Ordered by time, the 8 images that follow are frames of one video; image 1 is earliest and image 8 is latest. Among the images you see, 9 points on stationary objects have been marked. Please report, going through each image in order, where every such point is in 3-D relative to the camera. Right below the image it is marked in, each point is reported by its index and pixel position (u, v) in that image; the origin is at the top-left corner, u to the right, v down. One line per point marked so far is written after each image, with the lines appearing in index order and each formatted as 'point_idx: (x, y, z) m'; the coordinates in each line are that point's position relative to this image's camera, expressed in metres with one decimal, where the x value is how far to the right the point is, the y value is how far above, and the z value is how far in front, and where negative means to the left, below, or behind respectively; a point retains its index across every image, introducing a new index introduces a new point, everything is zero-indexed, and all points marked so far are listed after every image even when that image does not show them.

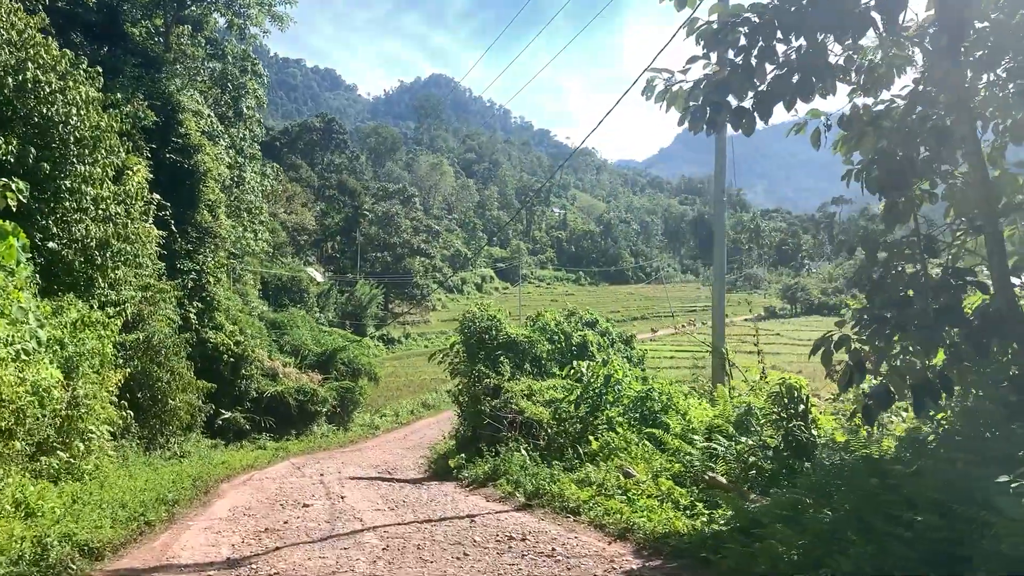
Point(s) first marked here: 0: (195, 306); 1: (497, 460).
0: (-5.8, -0.4, +16.1) m
1: (-0.1, -1.7, +8.4) m
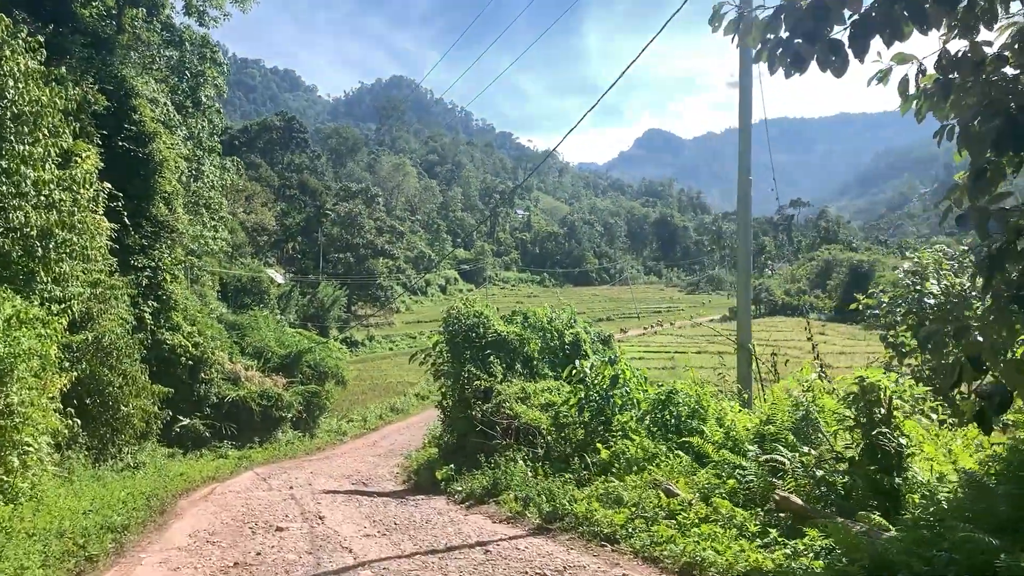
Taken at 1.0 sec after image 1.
0: (-6.1, -0.3, +14.9) m
1: (-0.1, -1.6, +7.5) m
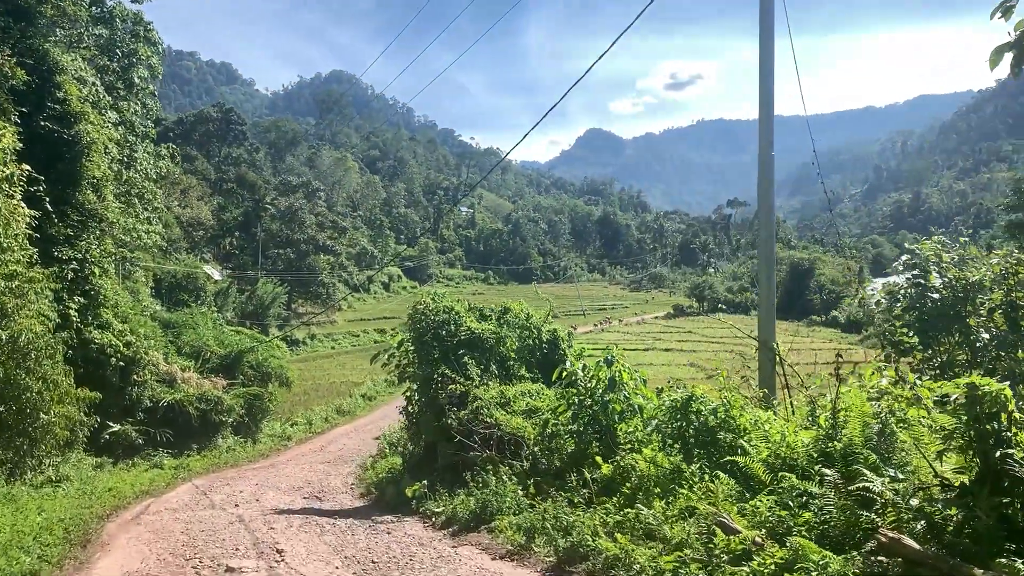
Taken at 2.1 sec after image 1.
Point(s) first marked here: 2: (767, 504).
0: (-6.7, -0.2, +13.5) m
1: (-0.2, -1.5, +6.5) m
2: (+1.2, -1.0, +4.1) m
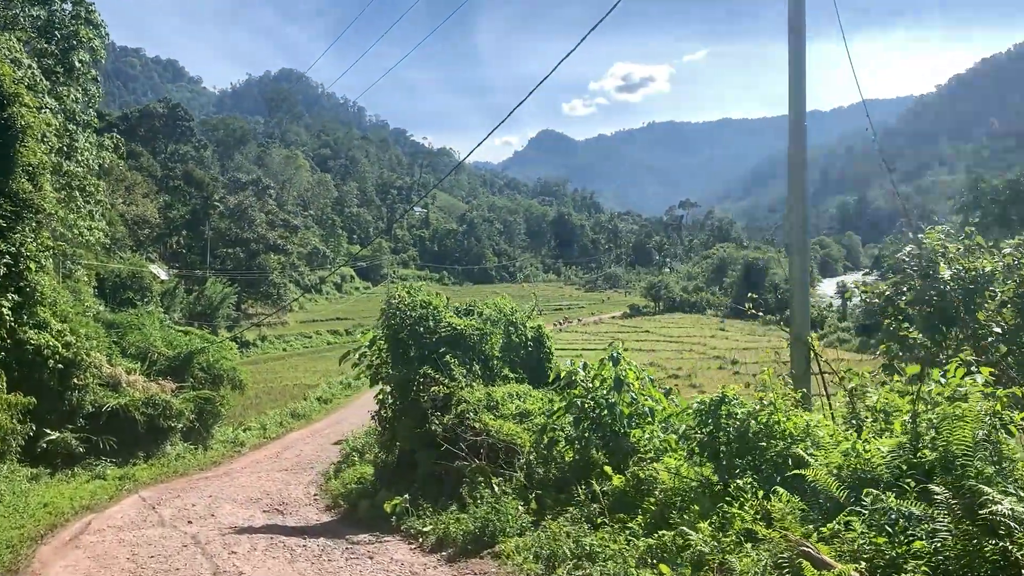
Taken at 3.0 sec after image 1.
0: (-7.0, -0.1, +12.3) m
1: (-0.2, -1.4, +5.7) m
2: (+1.3, -0.9, +3.4) m
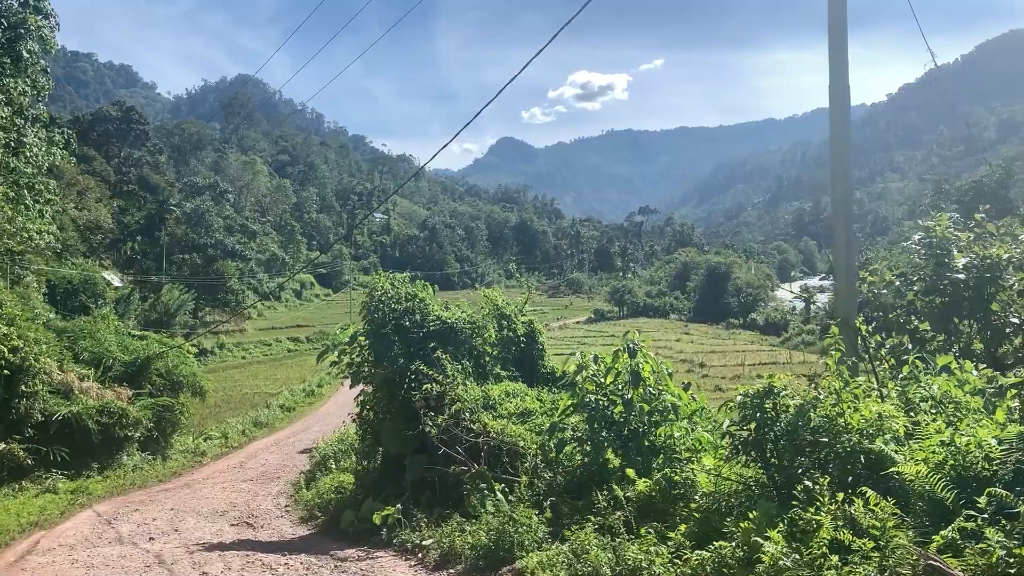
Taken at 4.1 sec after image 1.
0: (-7.3, -0.1, +11.4) m
1: (-0.1, -1.3, +5.1) m
2: (+1.5, -0.8, +2.8) m
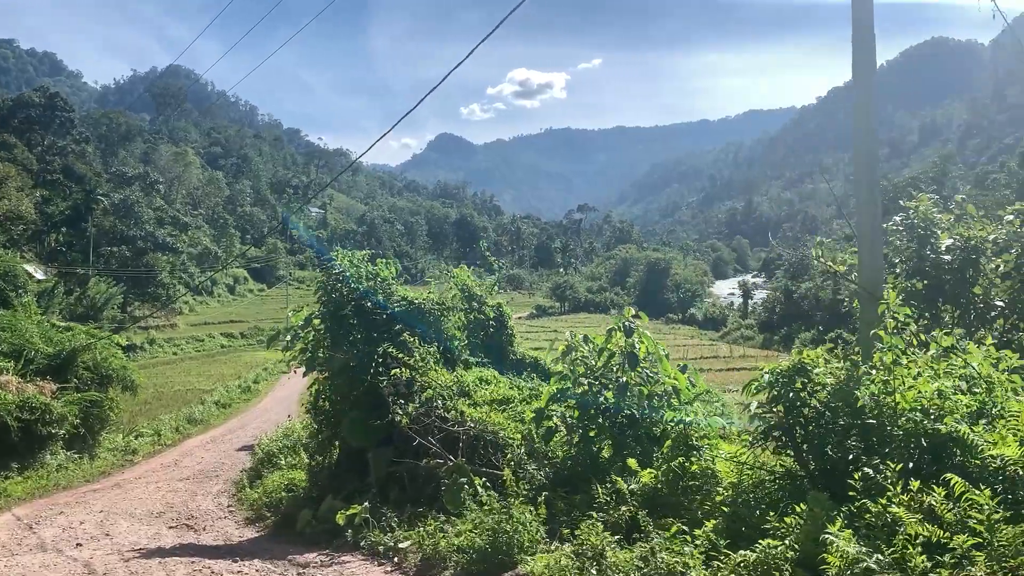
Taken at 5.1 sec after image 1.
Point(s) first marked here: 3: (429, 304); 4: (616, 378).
0: (-7.7, +0.1, +10.3) m
1: (-0.2, -1.2, +4.5) m
2: (+1.6, -0.6, +2.3) m
3: (-0.7, -0.1, +7.1) m
4: (+0.6, -0.5, +5.0) m
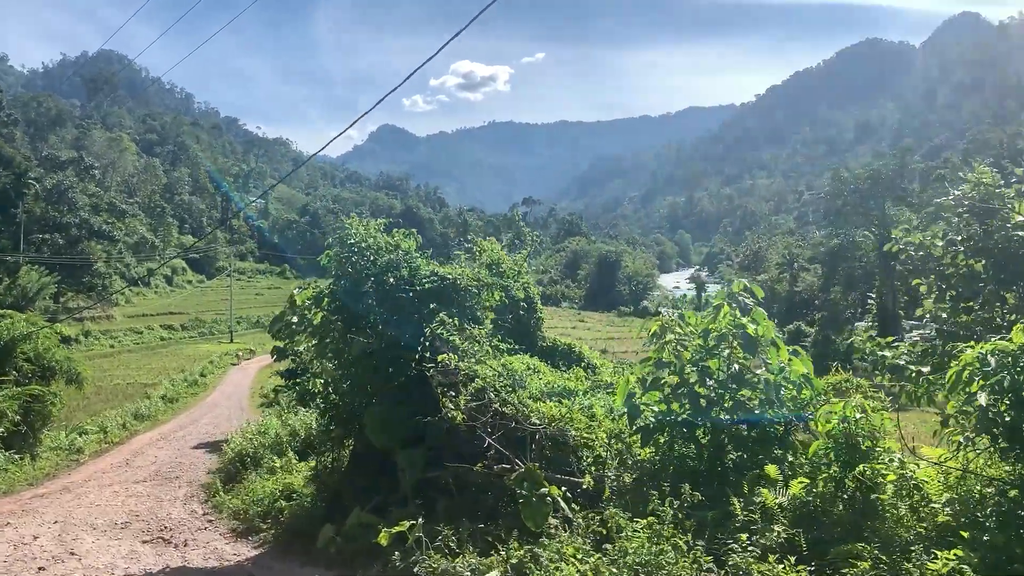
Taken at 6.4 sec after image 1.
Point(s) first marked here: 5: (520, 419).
0: (-7.6, +0.3, +8.8) m
1: (+0.3, -1.0, +3.5) m
2: (+2.2, -0.5, +1.5) m
3: (-0.4, +0.1, +6.1) m
4: (+1.1, -0.3, +4.1) m
5: (+0.1, -0.7, +4.7) m
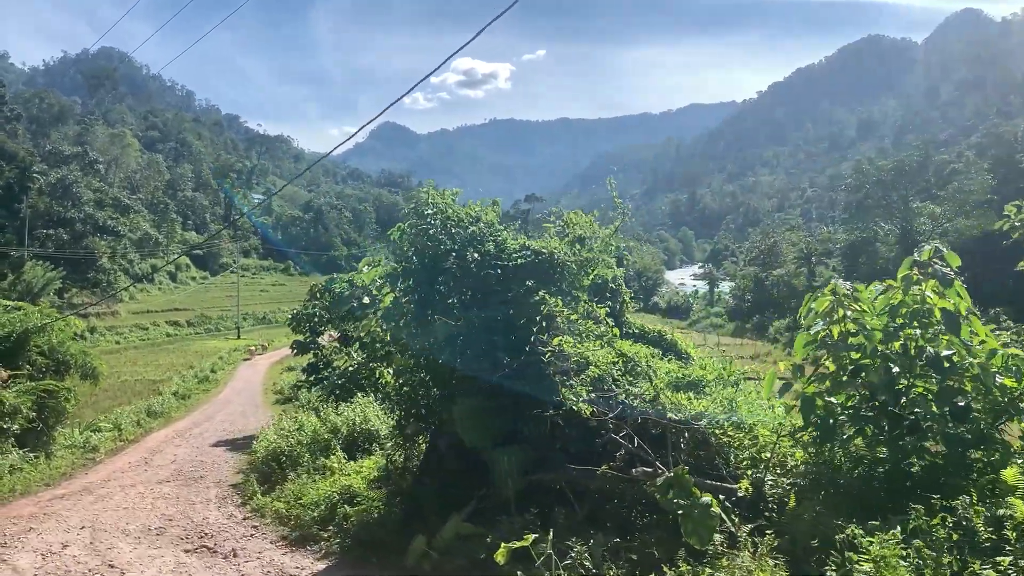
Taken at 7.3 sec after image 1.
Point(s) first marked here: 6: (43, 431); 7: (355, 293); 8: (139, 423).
0: (-7.0, +0.5, +8.1) m
1: (+0.9, -0.9, +2.8) m
2: (+2.8, -0.4, +0.7) m
3: (+0.2, +0.2, +5.3) m
4: (+1.7, -0.2, +3.3) m
5: (+0.7, -0.6, +3.9) m
6: (-6.6, -2.0, +12.5) m
7: (-1.3, -0.1, +6.2) m
8: (-7.2, -2.6, +17.3) m
